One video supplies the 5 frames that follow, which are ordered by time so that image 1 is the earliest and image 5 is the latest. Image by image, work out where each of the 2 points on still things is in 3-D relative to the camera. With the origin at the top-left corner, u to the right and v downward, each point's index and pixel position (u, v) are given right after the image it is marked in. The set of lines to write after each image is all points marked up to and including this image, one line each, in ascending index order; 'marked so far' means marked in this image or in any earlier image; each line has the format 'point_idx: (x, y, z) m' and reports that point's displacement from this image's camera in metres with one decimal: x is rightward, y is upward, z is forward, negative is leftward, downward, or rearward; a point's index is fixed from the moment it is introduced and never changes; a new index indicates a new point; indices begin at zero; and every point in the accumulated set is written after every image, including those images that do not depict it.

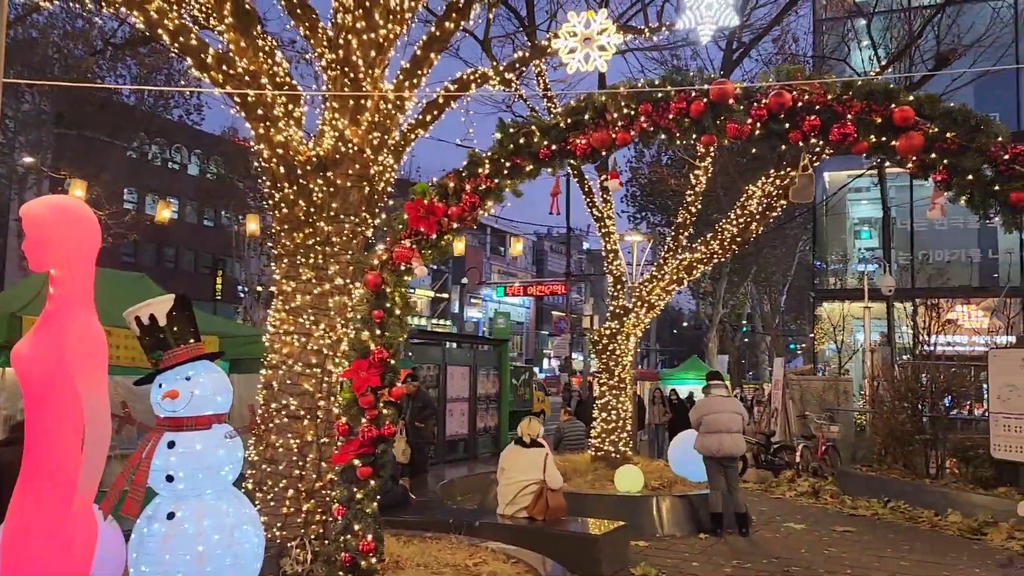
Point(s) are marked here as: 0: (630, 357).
0: (+1.5, -0.9, +10.7) m
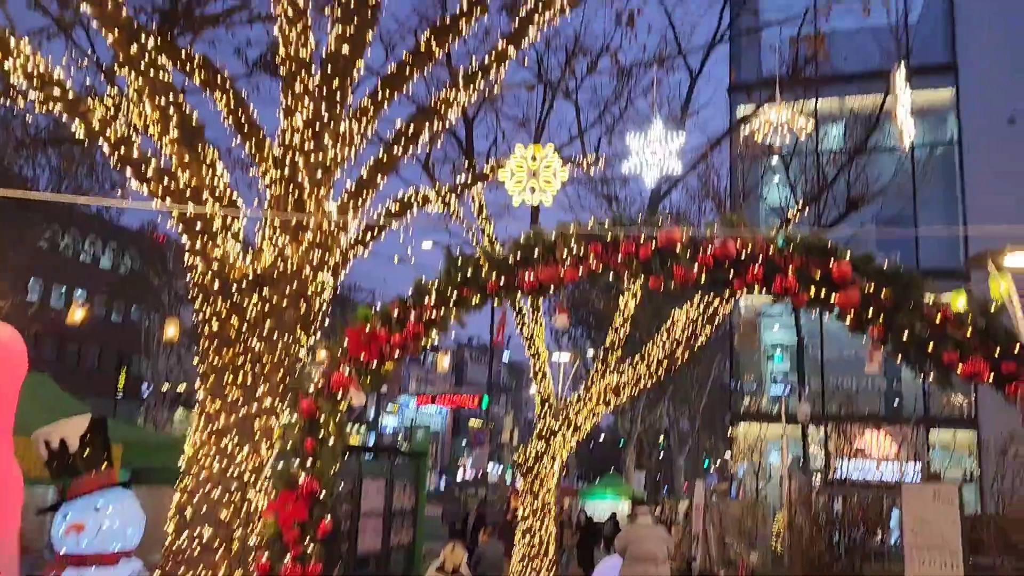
0: (+0.5, -2.4, +10.5) m
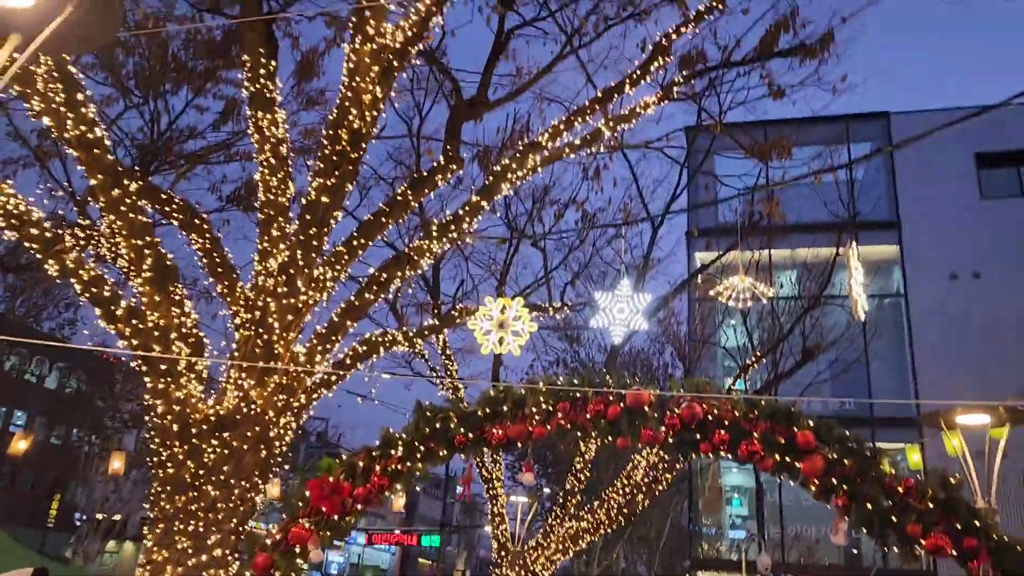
0: (0.0, -4.2, +10.0) m
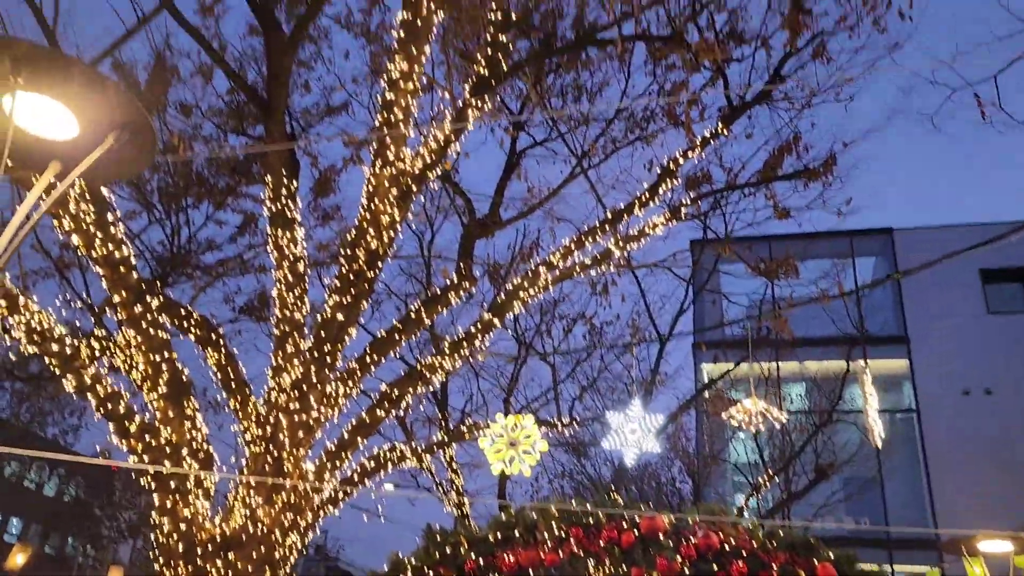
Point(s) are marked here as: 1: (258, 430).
0: (0.0, -5.5, +9.5) m
1: (-1.6, -0.9, +5.2) m
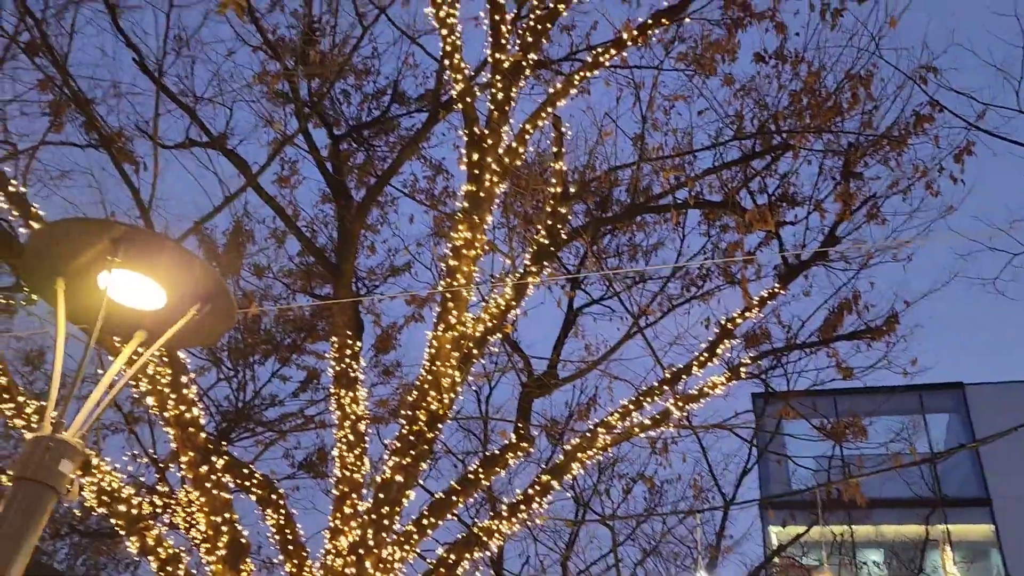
0: (+0.6, -7.2, +8.4) m
1: (-1.2, -1.9, +5.1) m
